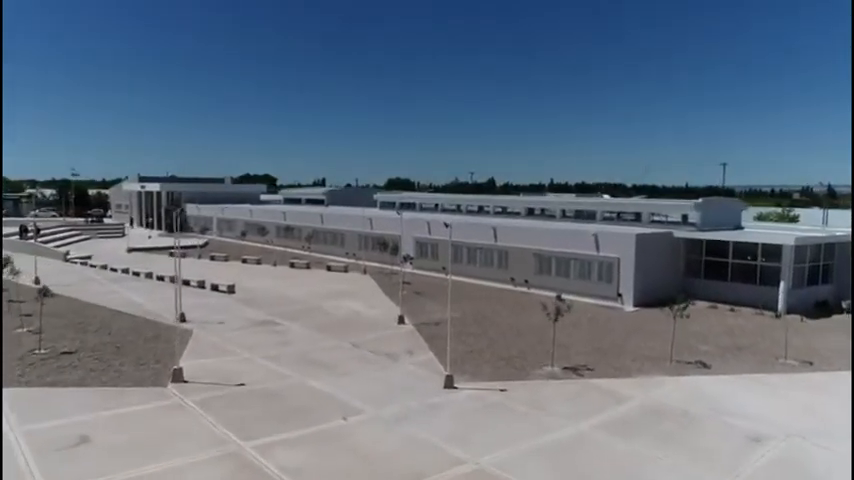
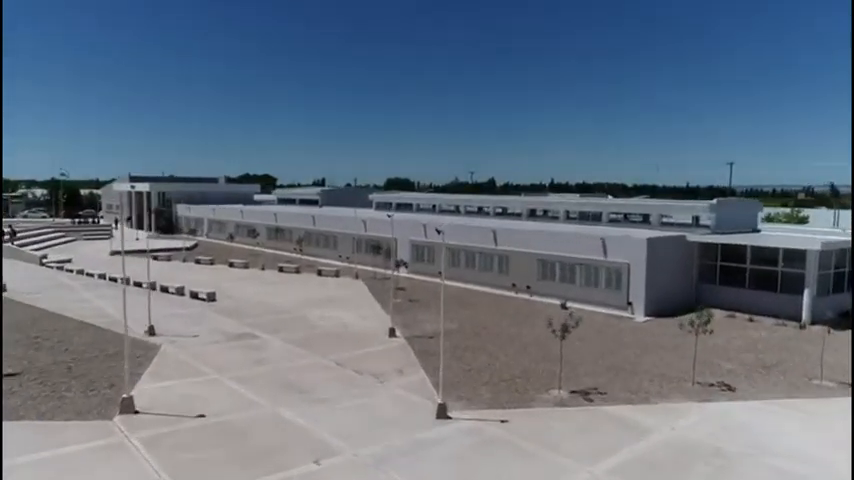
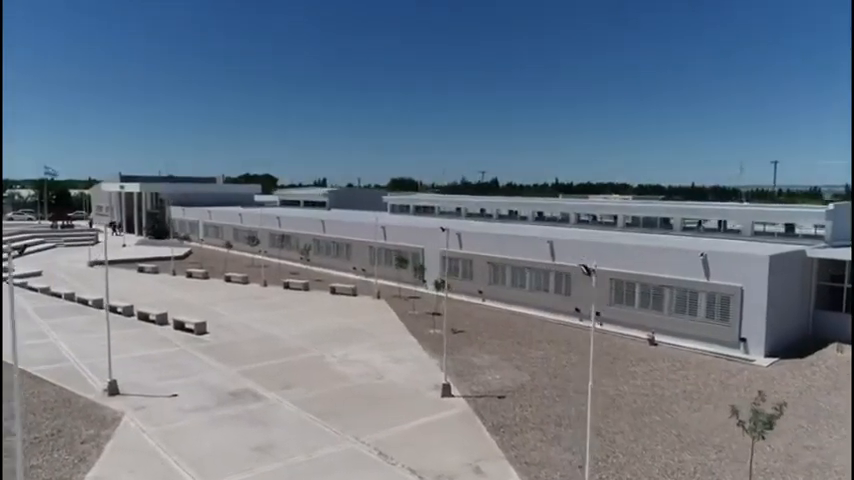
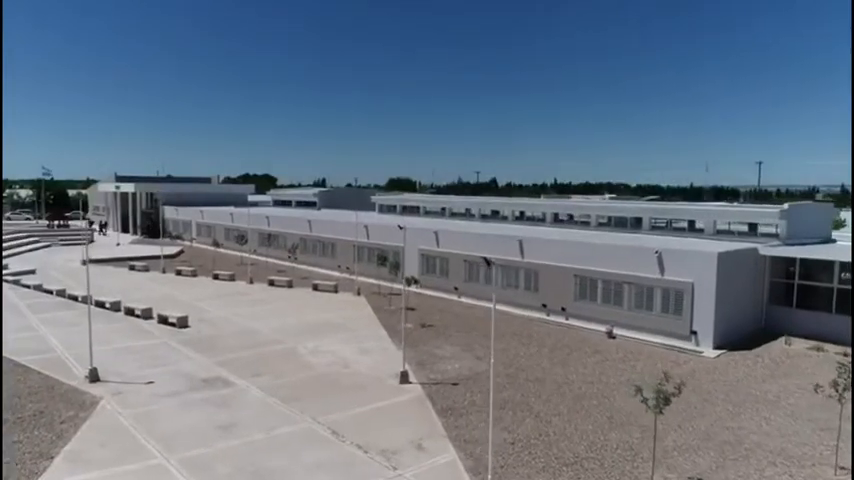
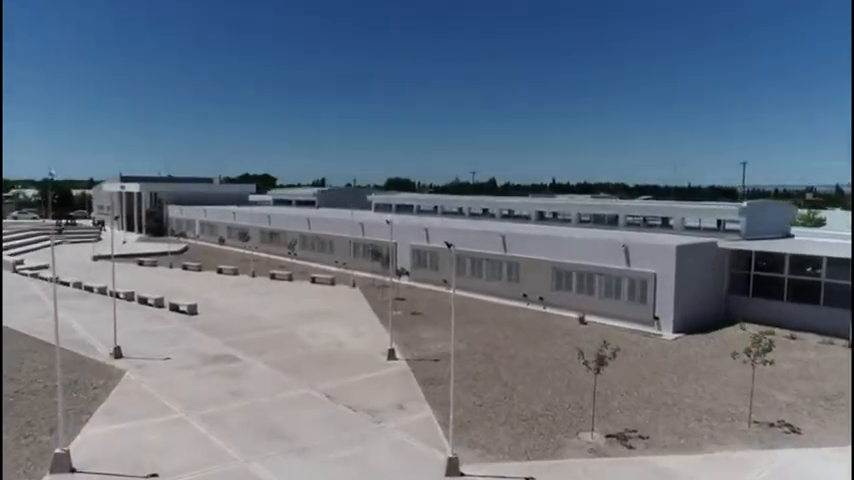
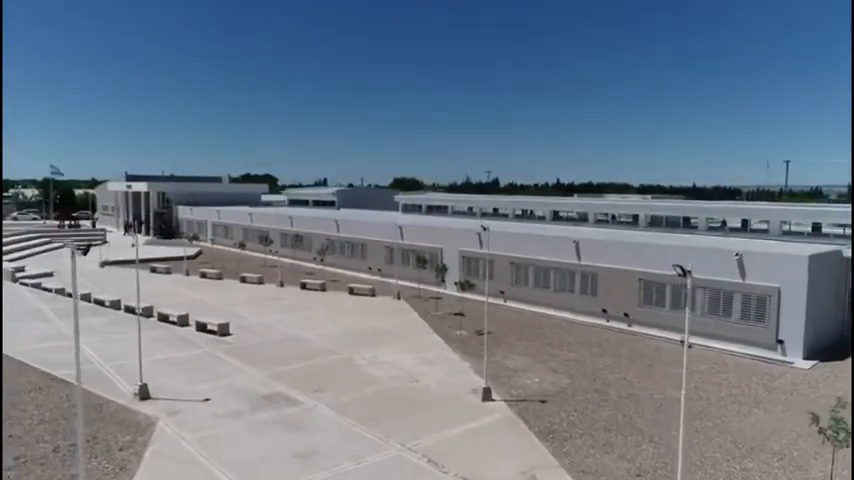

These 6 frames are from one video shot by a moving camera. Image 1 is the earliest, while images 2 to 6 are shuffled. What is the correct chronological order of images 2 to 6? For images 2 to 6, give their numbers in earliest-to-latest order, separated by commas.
2, 5, 4, 3, 6
